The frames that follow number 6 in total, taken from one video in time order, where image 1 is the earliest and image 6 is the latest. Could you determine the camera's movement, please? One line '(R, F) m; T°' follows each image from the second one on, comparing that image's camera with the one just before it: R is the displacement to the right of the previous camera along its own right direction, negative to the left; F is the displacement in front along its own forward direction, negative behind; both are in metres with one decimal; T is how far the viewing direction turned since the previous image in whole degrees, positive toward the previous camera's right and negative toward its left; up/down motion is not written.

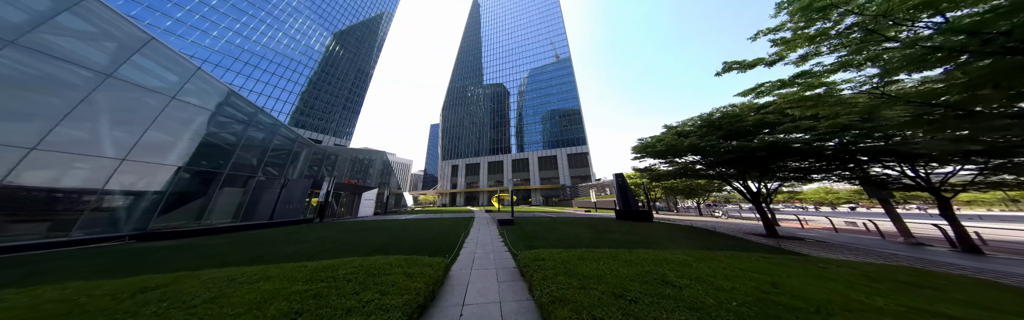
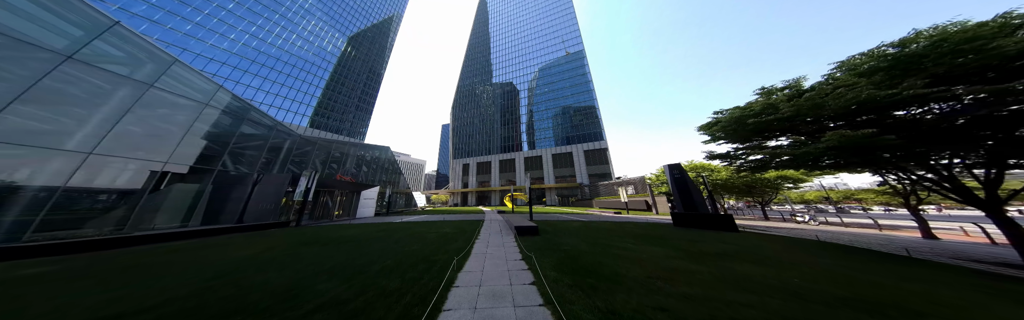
(-0.6, +3.8) m; -4°
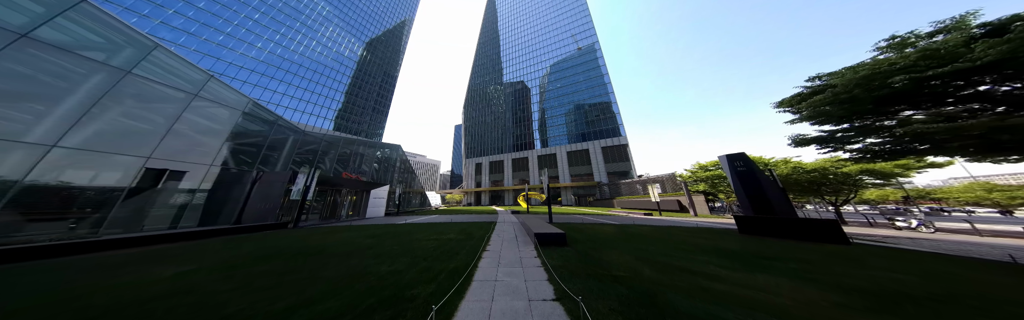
(-0.2, +2.0) m; -4°
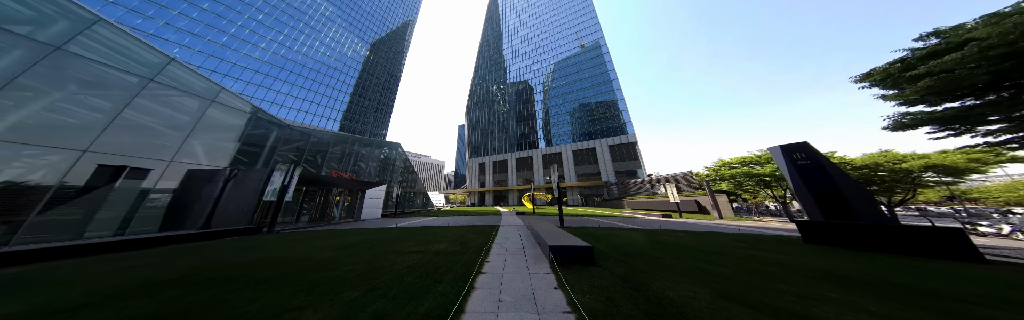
(-0.1, +1.7) m; -1°
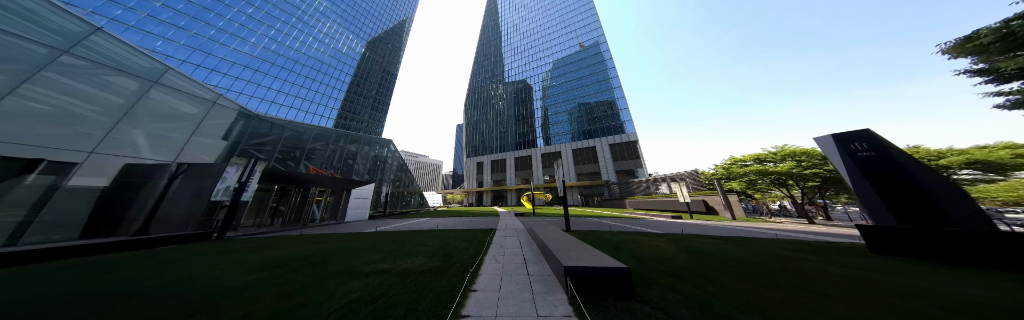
(0.0, +1.5) m; 0°
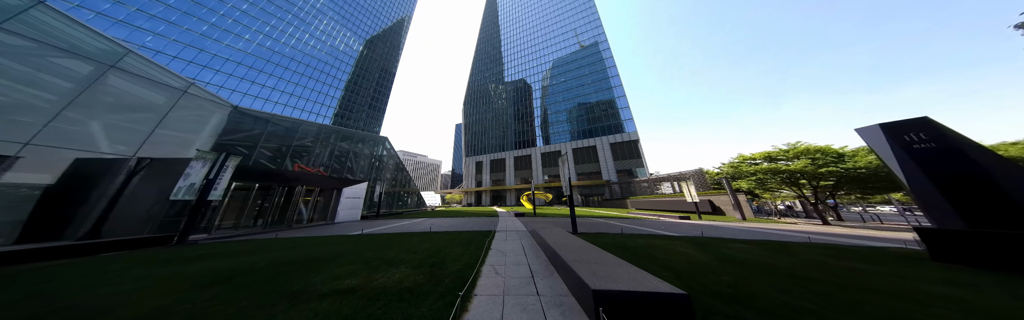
(-0.1, +0.9) m; 0°
